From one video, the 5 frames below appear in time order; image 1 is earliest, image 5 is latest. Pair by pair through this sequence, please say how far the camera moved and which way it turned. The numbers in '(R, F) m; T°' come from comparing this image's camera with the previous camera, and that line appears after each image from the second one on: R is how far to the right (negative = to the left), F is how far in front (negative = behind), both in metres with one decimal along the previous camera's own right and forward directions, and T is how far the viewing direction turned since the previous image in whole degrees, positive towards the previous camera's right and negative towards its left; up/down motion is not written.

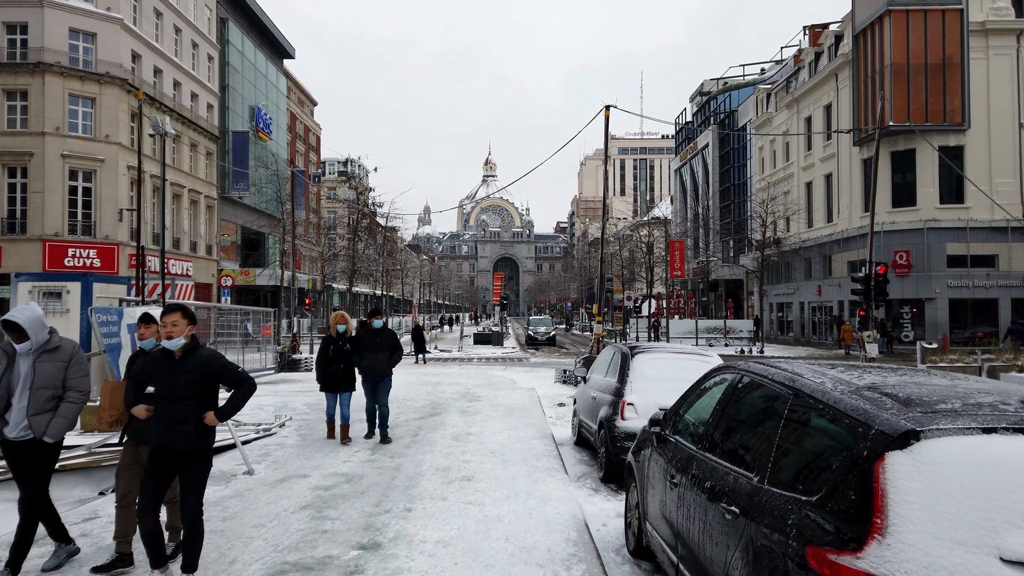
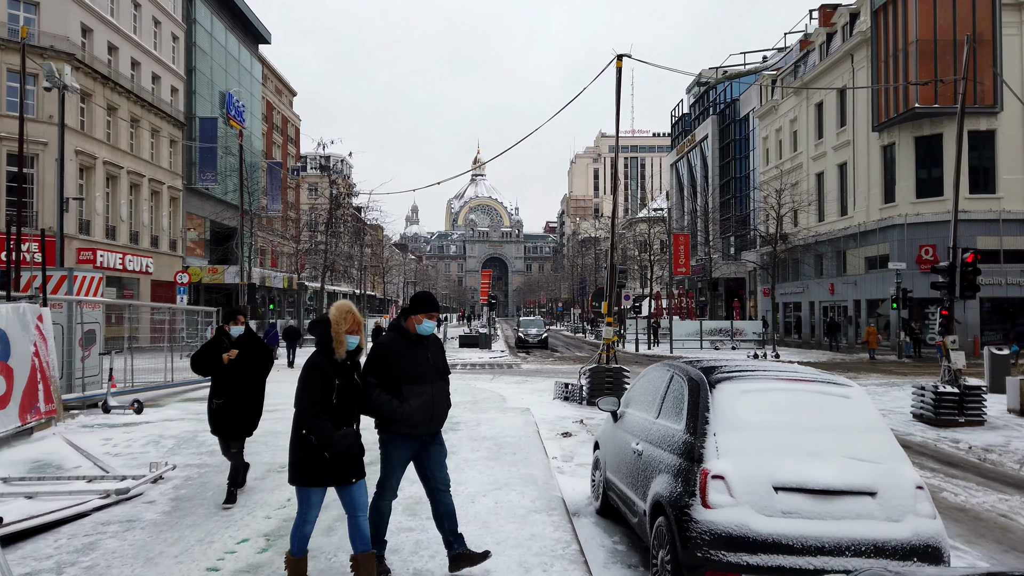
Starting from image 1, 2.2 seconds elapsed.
(0.0, +3.1) m; +1°
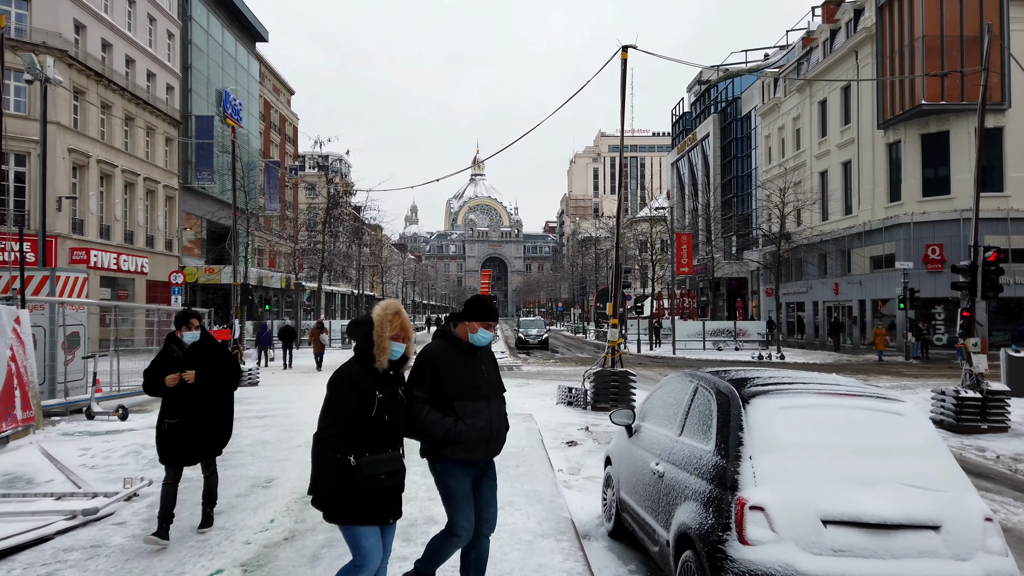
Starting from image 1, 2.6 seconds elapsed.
(0.0, +0.5) m; 0°
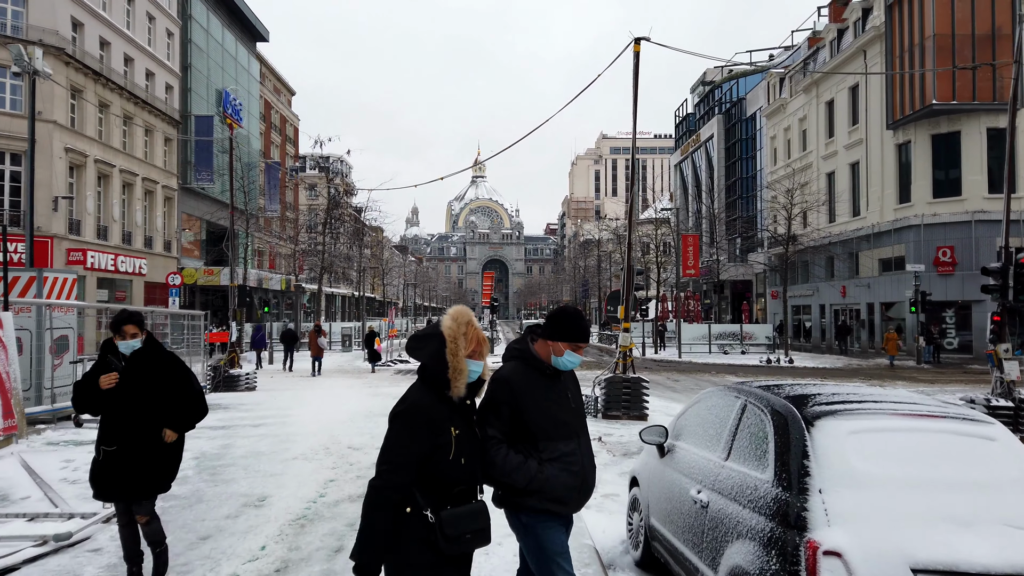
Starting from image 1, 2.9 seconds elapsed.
(-0.1, +0.5) m; 0°
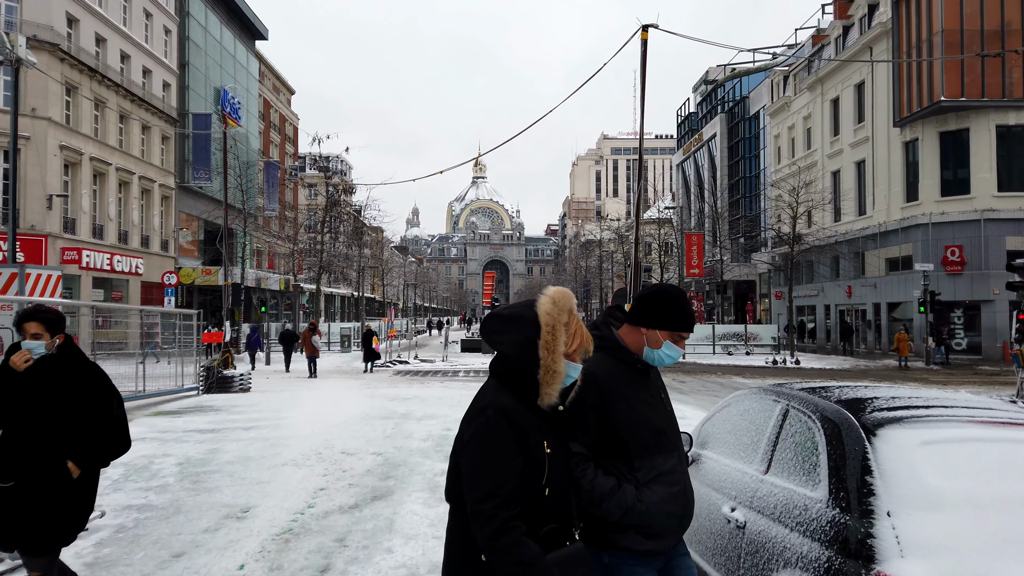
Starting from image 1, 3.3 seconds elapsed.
(0.0, +0.5) m; 0°
